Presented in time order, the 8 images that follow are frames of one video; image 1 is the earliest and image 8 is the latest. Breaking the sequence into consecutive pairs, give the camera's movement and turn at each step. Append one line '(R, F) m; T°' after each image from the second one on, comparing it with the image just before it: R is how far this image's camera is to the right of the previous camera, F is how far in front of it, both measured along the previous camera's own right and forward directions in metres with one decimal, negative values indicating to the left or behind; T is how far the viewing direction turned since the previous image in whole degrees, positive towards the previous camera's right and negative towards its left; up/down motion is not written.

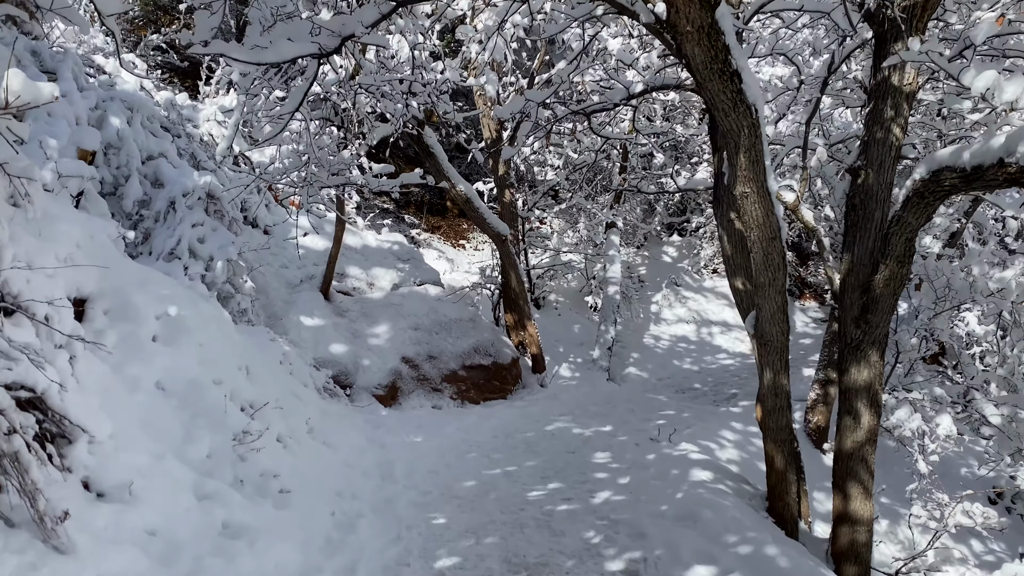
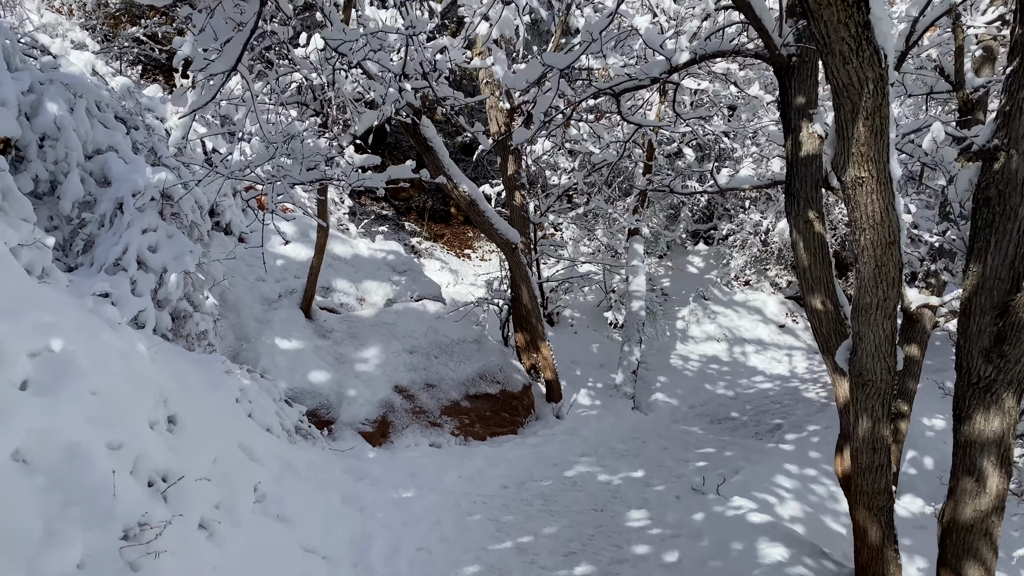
(0.0, +1.2) m; -1°
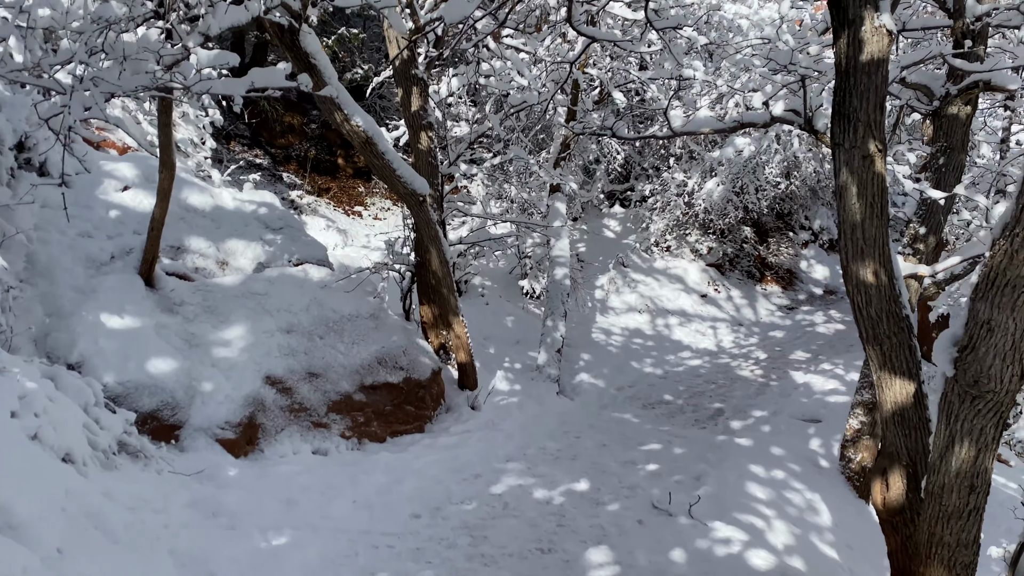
(-0.1, +1.4) m; +8°
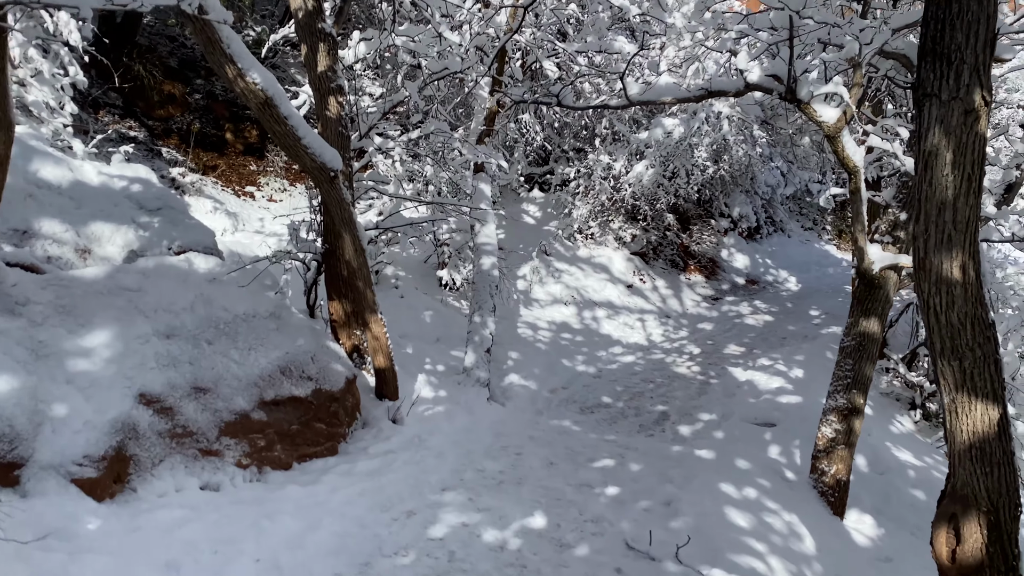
(-0.2, +0.9) m; +7°
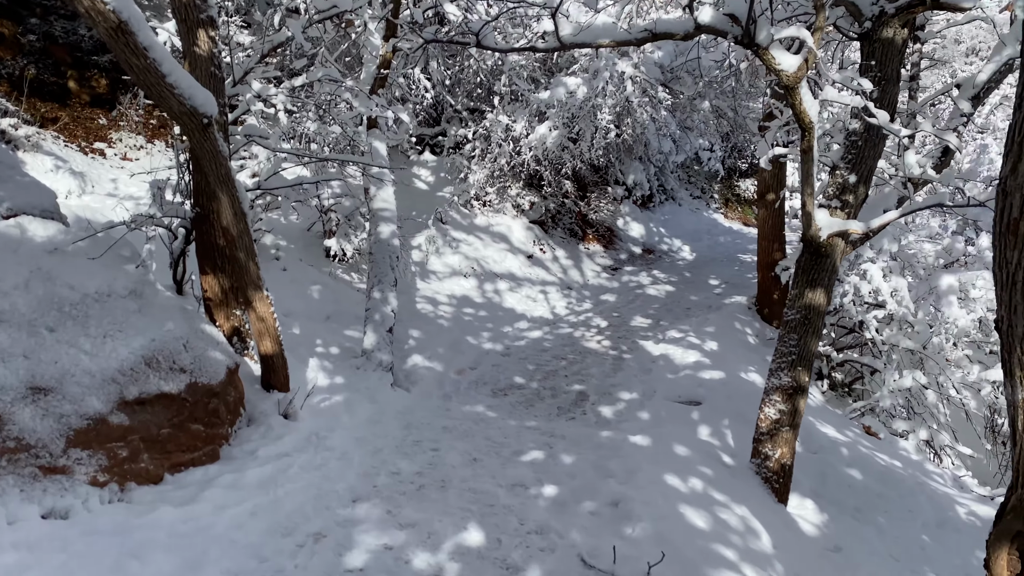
(-0.2, +0.7) m; +9°
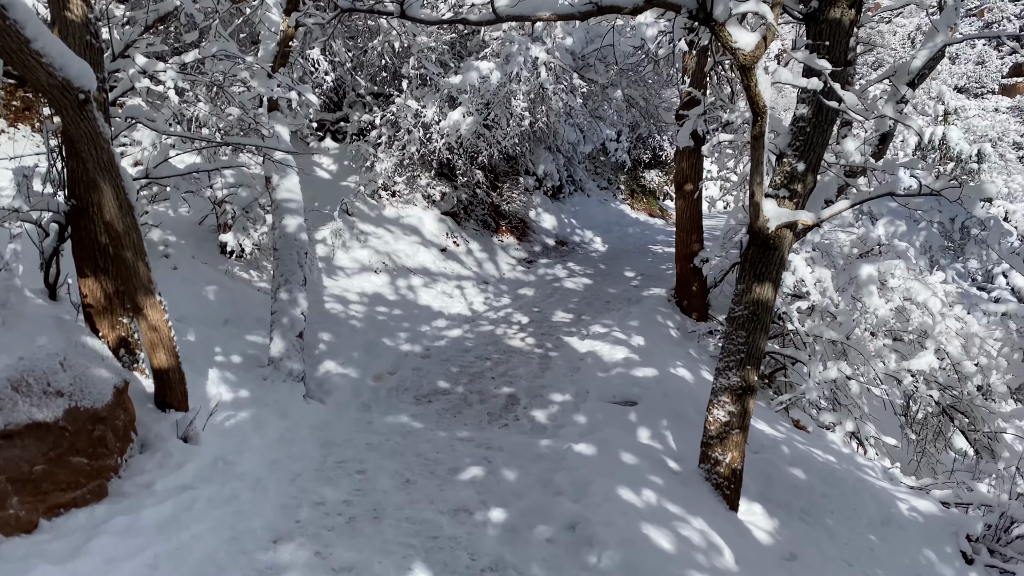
(-0.2, +0.5) m; +7°
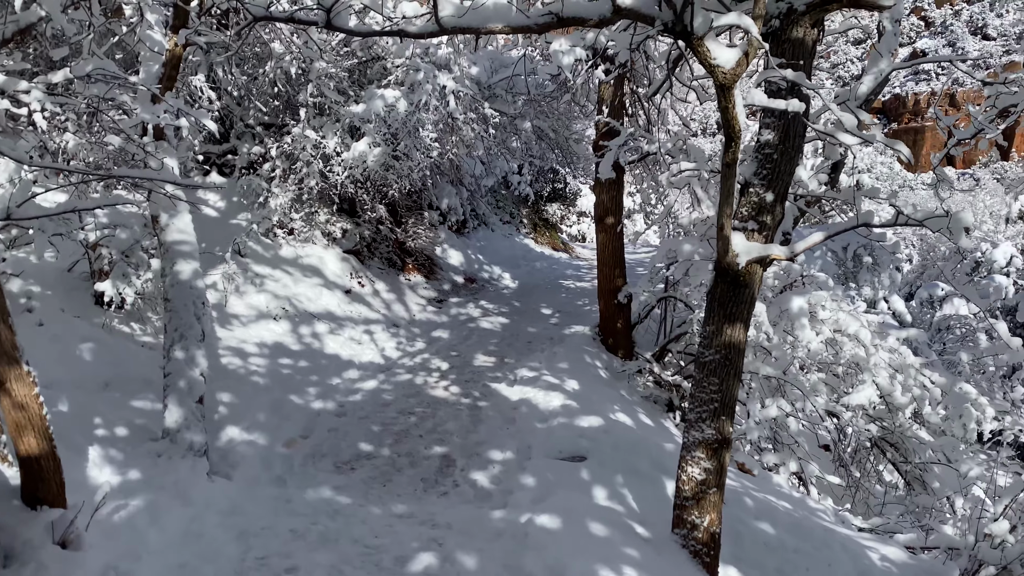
(-0.3, +0.6) m; +8°
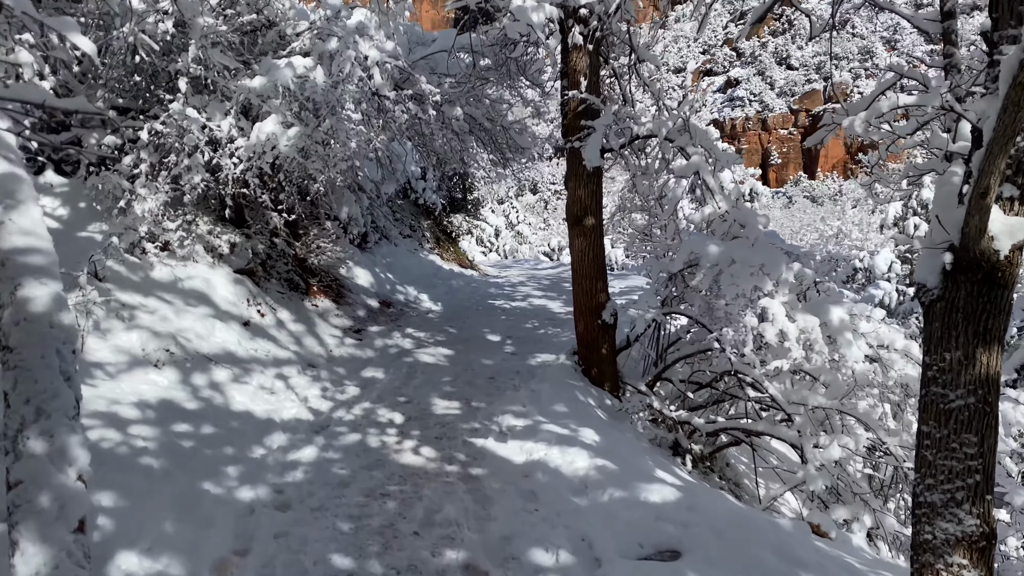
(-0.9, +1.8) m; +11°
